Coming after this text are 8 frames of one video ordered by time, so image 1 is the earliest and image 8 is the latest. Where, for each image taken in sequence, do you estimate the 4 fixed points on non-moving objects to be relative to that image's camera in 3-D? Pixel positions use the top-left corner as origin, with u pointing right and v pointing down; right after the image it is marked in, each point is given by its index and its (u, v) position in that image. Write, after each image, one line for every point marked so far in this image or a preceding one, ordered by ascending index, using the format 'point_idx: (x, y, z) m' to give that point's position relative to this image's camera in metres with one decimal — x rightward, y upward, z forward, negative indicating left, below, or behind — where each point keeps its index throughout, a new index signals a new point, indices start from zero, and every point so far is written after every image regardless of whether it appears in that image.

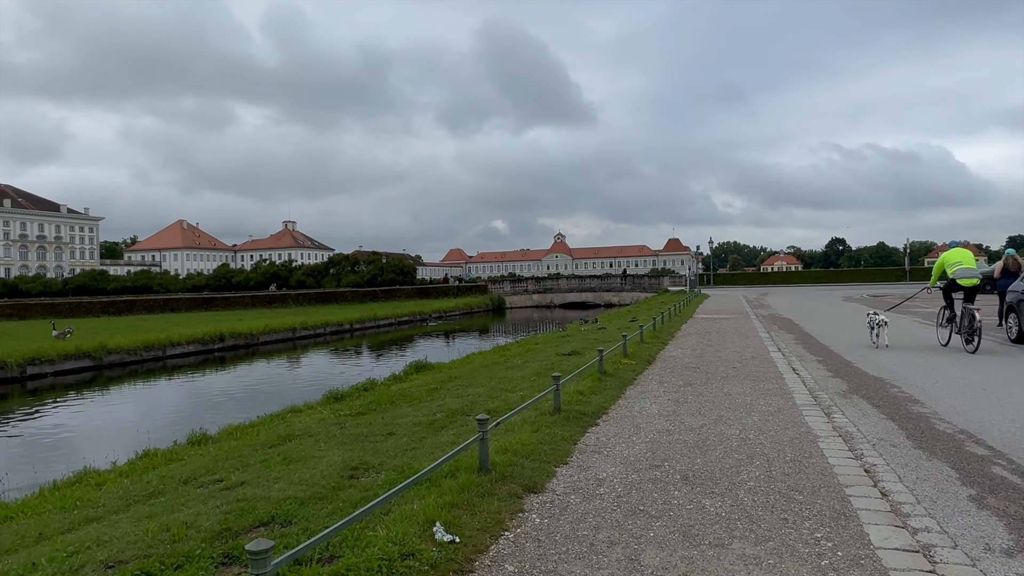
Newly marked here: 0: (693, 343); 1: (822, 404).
0: (+4.4, -1.4, +16.6) m
1: (+3.9, -1.5, +8.6) m
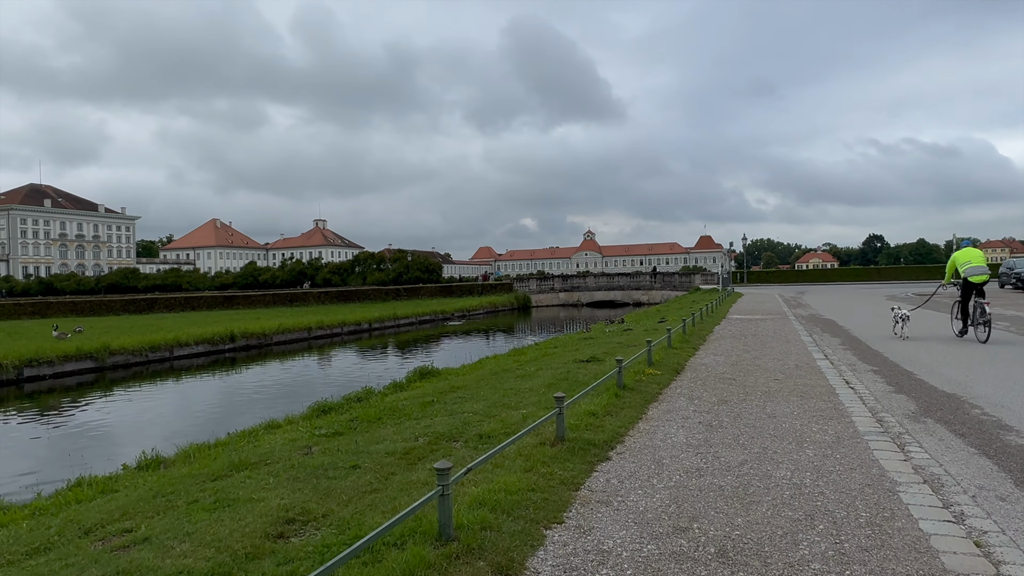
0: (+4.7, -1.3, +14.9) m
1: (+3.9, -1.5, +7.0) m
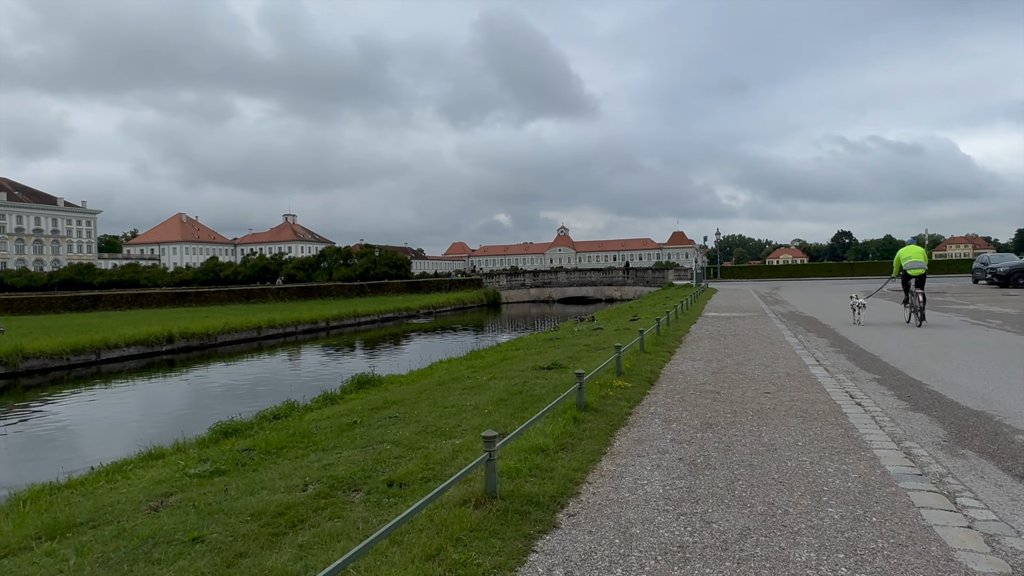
0: (+3.8, -1.3, +13.3) m
1: (+3.3, -1.5, +5.3) m
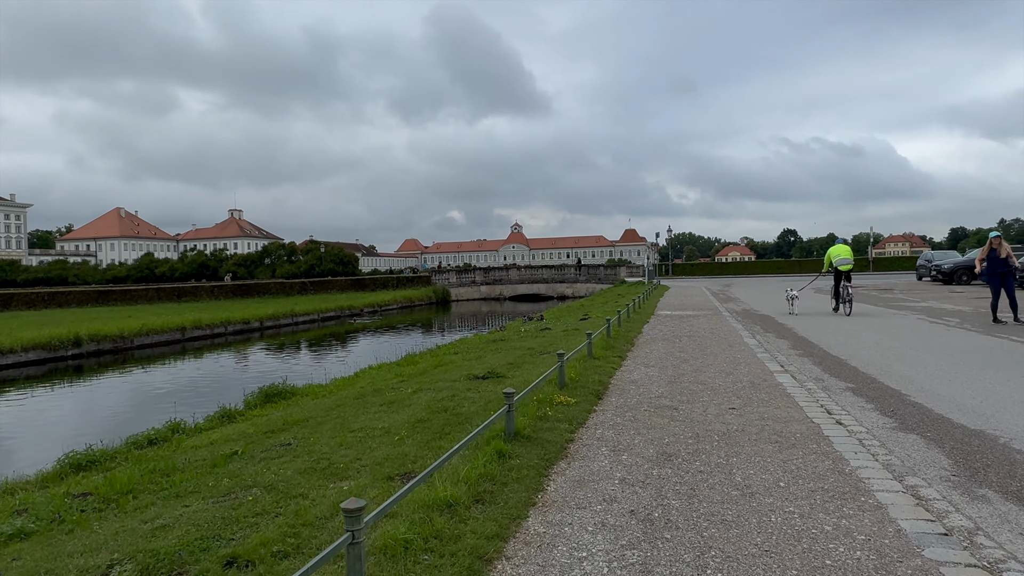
0: (+2.6, -1.2, +12.0) m
1: (+2.6, -1.5, +4.0) m
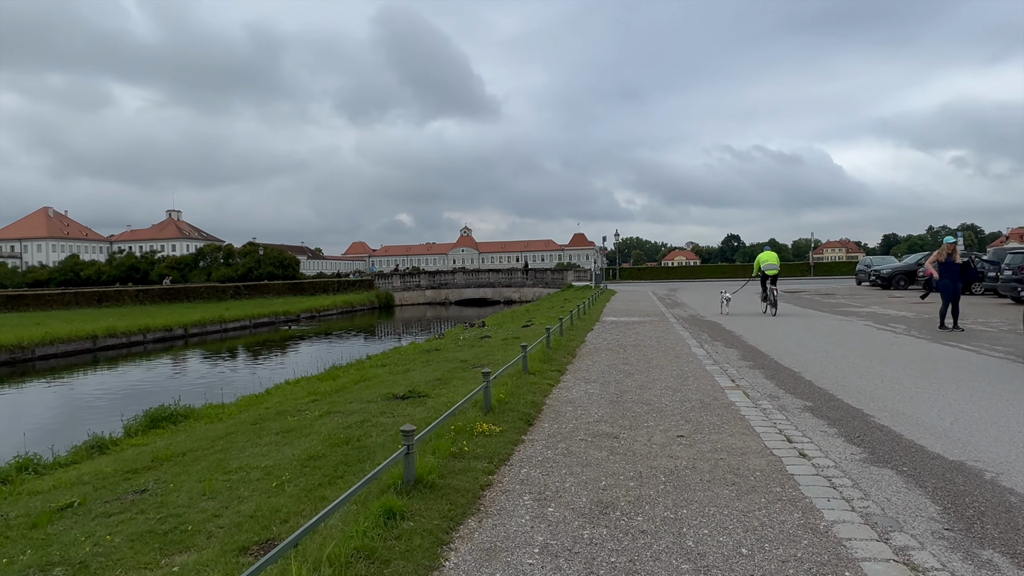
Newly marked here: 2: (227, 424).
0: (+1.5, -1.3, +11.0) m
1: (+2.1, -1.5, +3.0) m
2: (-3.8, -1.8, +9.1) m
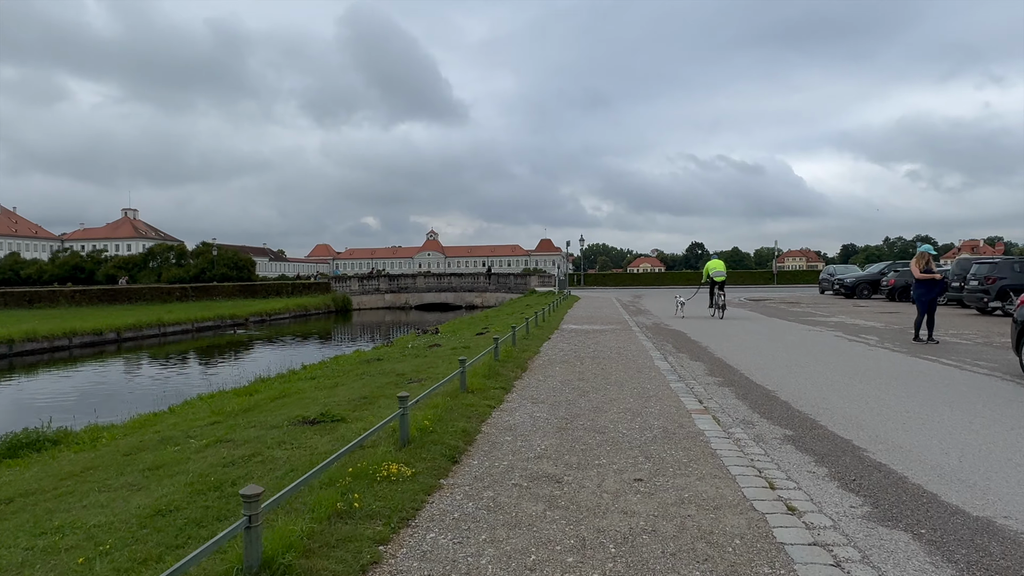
0: (+0.6, -1.4, +9.7) m
1: (+1.6, -1.6, +1.7) m
2: (-4.5, -1.8, +7.5) m
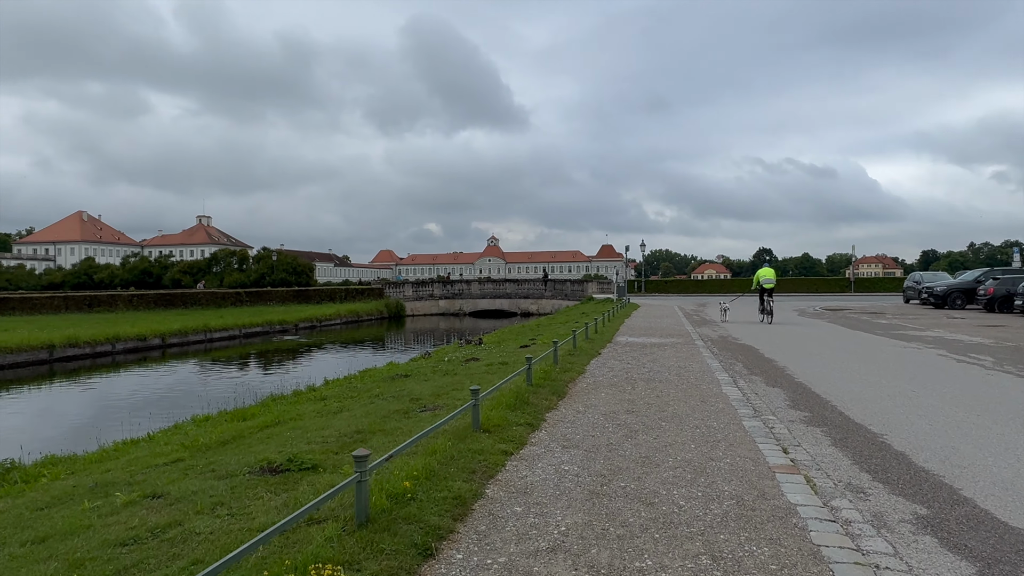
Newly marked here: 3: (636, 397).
0: (+1.0, -1.5, +7.7) m
1: (+1.2, -1.6, -0.3) m
2: (-4.4, -1.9, +6.0) m
3: (+1.7, -1.5, +9.5) m
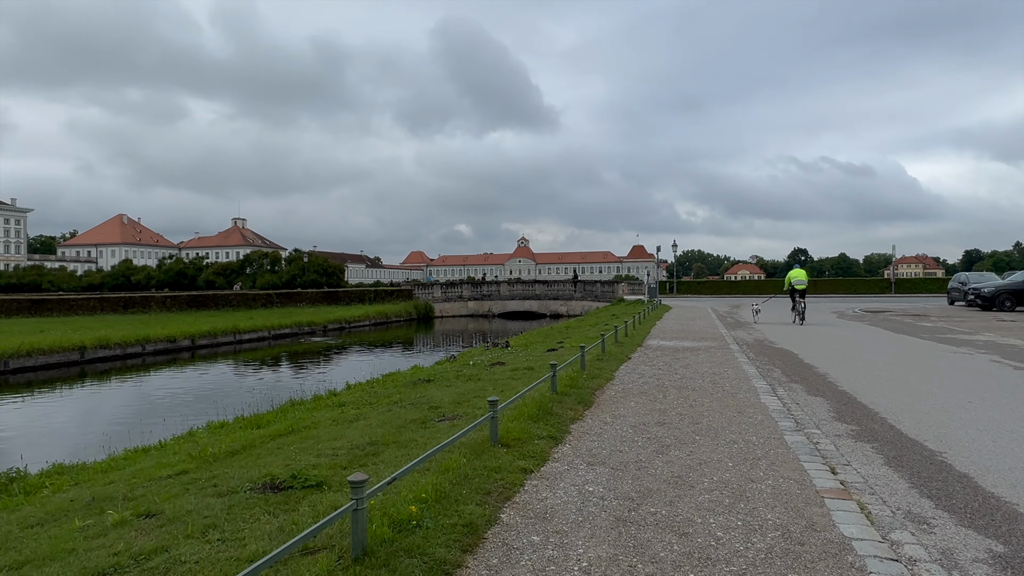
0: (+1.2, -1.6, +7.2) m
1: (+1.1, -1.6, -0.8) m
2: (-4.2, -1.9, +5.7) m
3: (+2.0, -1.5, +8.9) m
